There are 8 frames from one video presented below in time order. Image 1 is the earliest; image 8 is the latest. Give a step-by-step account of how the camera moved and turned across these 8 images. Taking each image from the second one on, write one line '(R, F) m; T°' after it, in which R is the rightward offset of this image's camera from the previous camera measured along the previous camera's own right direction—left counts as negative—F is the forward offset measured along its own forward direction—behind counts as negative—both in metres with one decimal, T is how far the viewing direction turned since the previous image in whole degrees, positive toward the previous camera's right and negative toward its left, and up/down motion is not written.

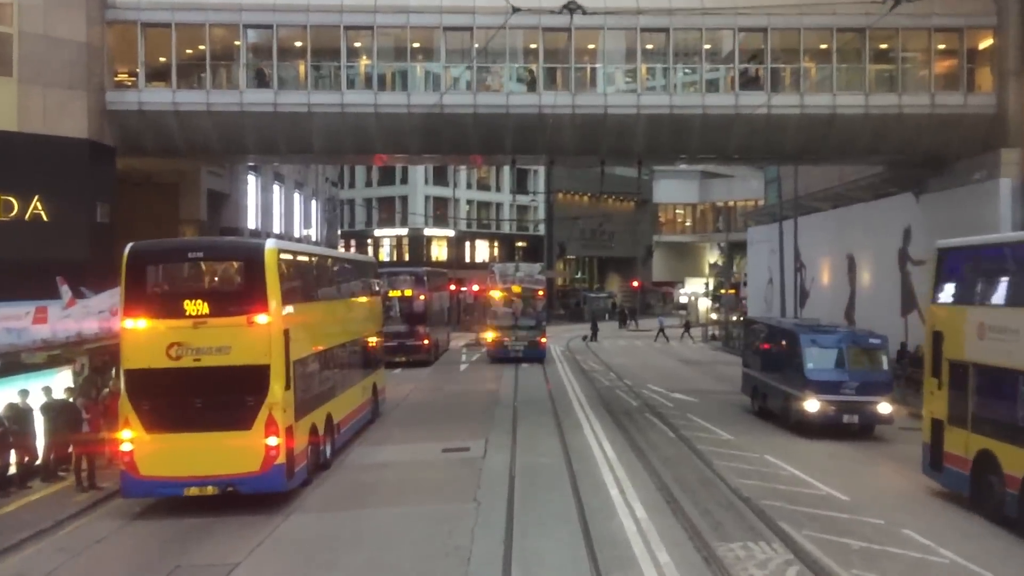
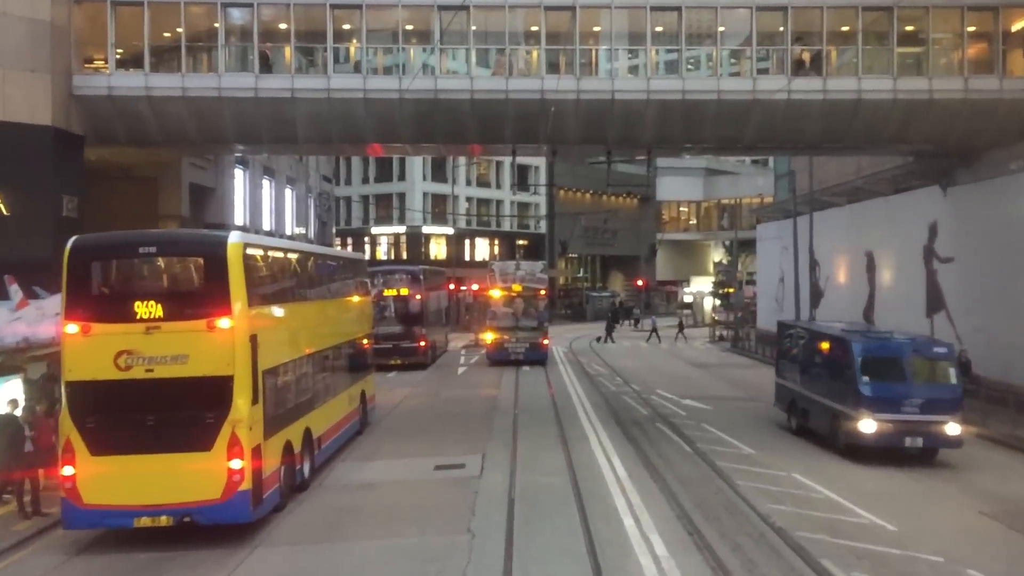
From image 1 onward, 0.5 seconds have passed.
(0.0, +1.8) m; 0°
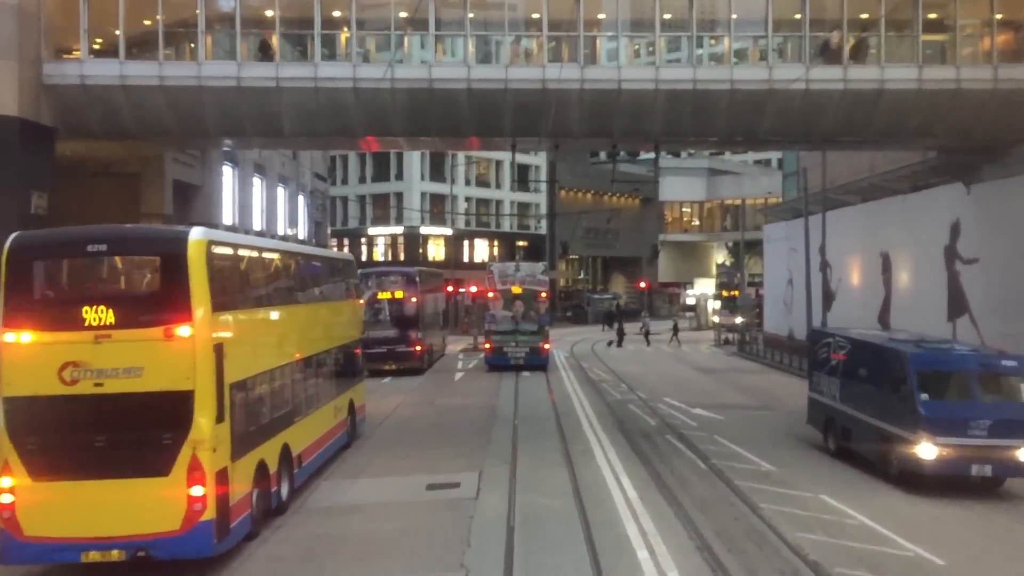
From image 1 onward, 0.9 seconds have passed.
(0.0, +1.4) m; 0°
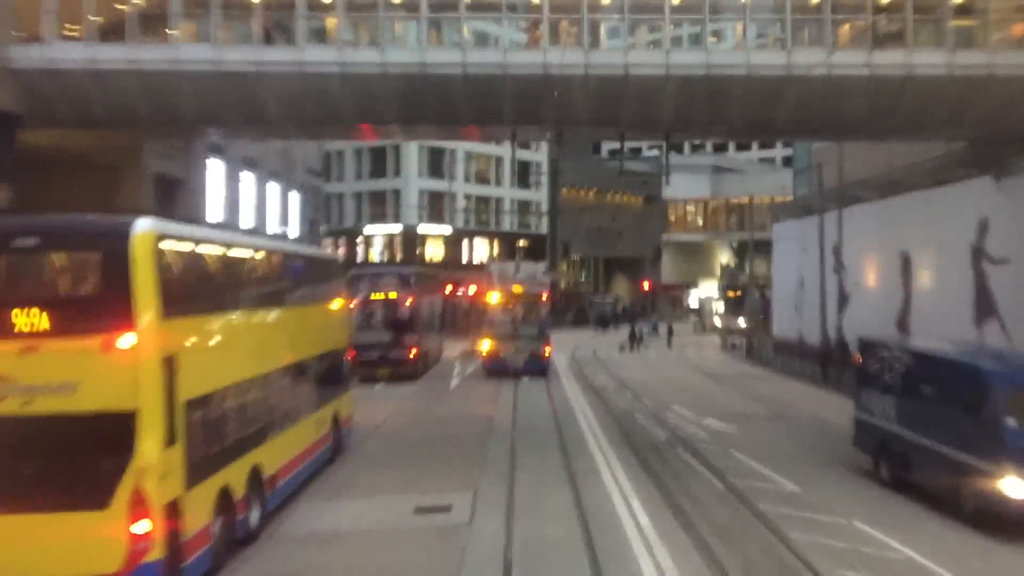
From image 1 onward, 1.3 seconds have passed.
(0.0, +1.5) m; 0°
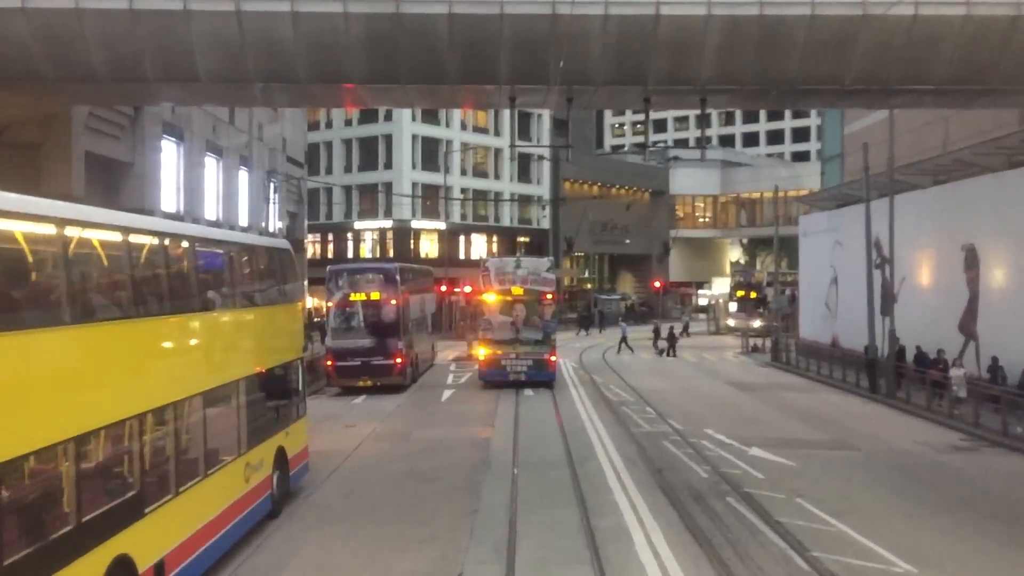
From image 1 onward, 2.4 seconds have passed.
(0.0, +4.3) m; 0°
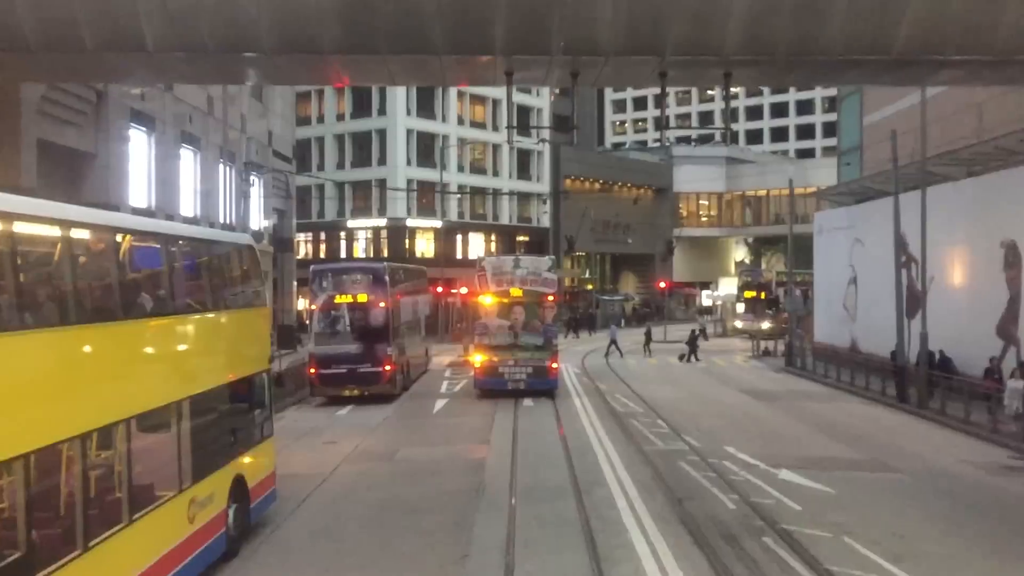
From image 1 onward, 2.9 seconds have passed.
(0.0, +2.2) m; 0°
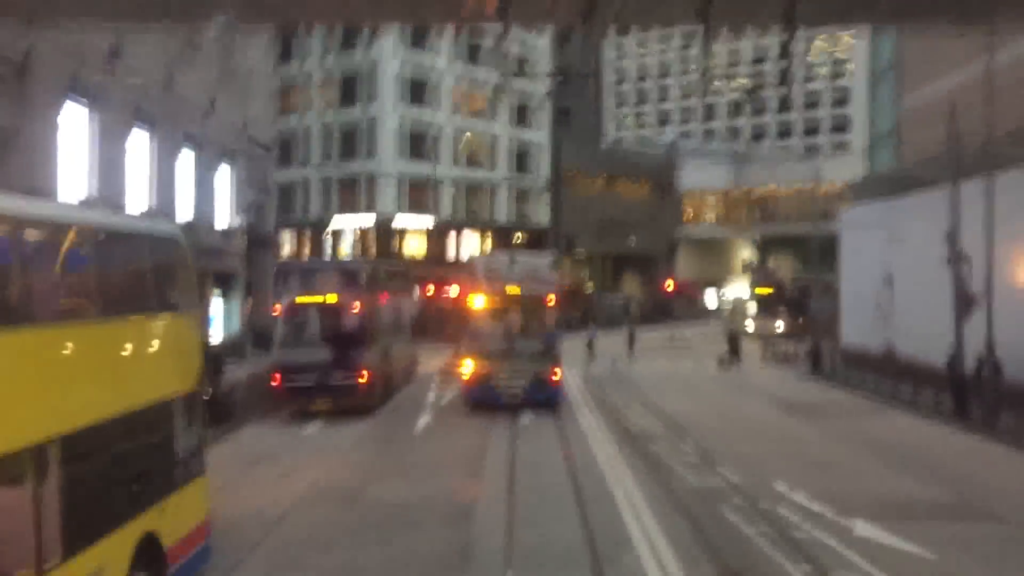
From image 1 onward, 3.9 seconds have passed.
(0.0, +3.7) m; 0°
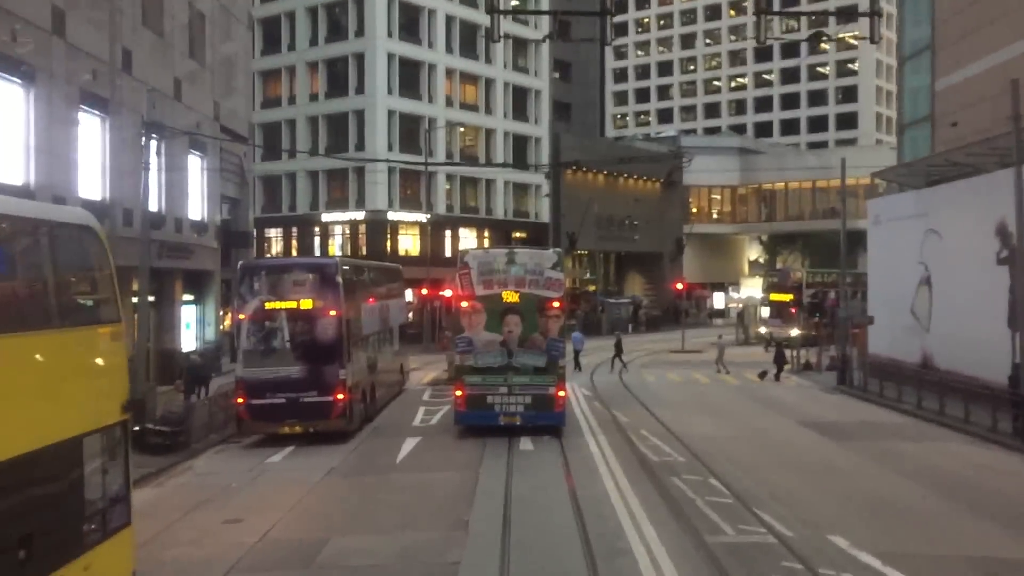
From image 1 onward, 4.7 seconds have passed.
(+0.1, +2.9) m; 0°
